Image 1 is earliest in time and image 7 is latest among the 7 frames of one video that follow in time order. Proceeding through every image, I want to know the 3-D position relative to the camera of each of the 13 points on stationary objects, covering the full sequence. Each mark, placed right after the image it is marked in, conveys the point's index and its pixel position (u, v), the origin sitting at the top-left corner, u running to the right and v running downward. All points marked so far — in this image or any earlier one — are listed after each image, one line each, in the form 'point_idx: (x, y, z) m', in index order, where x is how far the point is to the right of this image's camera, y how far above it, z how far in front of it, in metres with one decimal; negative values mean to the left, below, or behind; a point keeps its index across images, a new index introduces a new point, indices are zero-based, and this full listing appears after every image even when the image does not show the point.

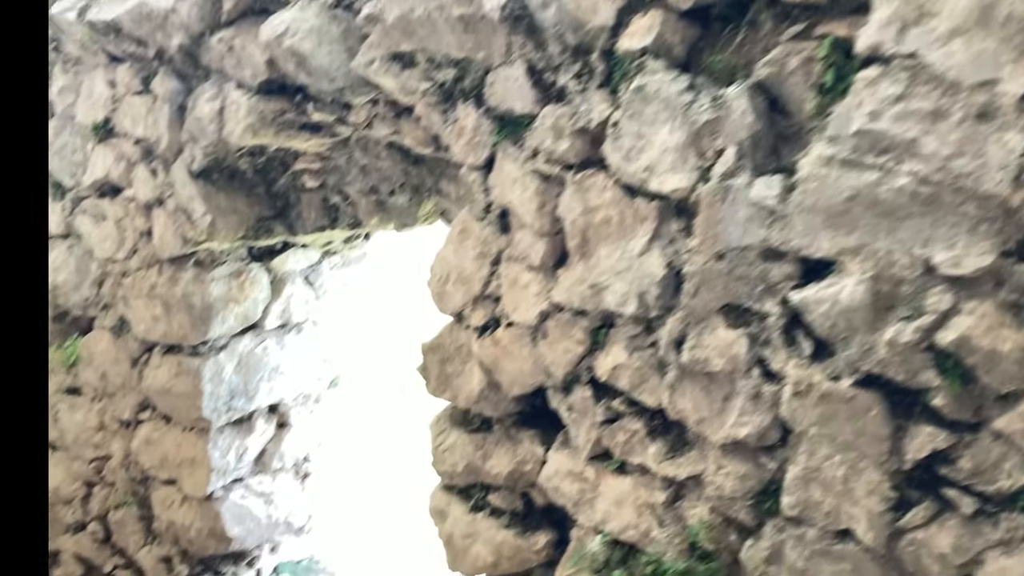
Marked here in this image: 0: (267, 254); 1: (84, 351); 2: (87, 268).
0: (-0.5, +0.1, +1.9) m
1: (-0.9, -0.1, +2.0) m
2: (-0.9, 0.0, +2.0) m
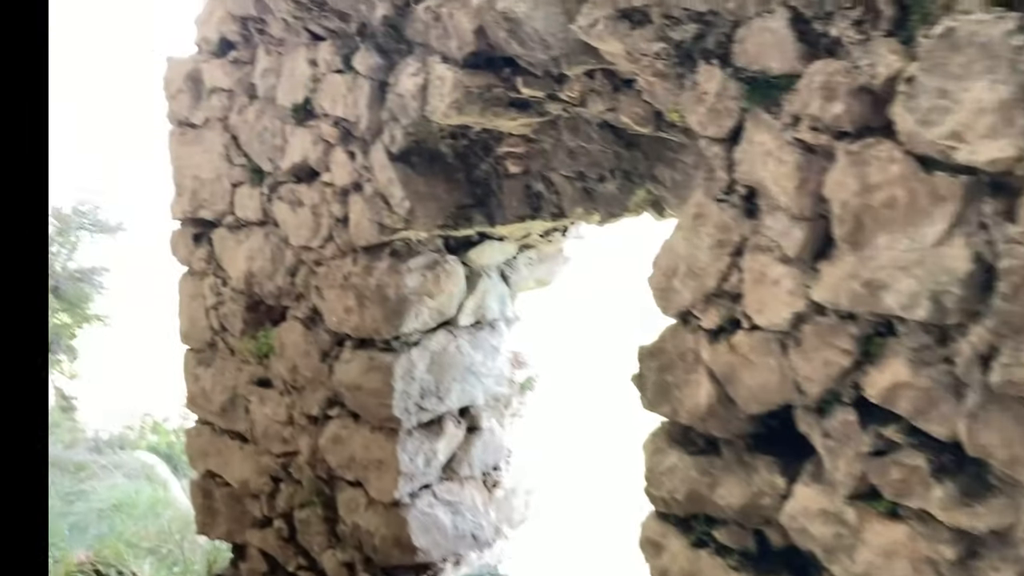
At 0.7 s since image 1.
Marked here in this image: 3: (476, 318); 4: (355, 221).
0: (-0.1, +0.1, +1.8) m
1: (-0.5, -0.1, +1.9) m
2: (-0.4, +0.1, +1.9) m
3: (-0.1, -0.1, +1.9) m
4: (-0.3, +0.1, +1.7) m
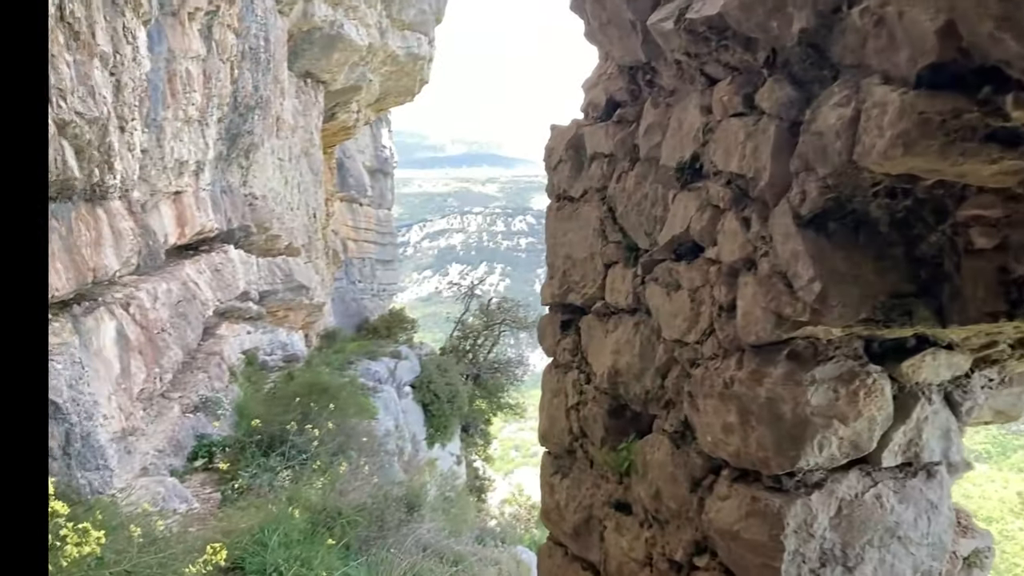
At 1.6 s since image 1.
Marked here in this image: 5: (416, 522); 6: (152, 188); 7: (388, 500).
0: (+0.5, -0.1, +1.3) m
1: (+0.2, -0.3, +1.6) m
2: (+0.2, -0.1, +1.5) m
3: (+0.5, -0.2, +1.3) m
4: (+0.3, 0.0, +1.3) m
5: (-0.5, -1.2, +4.9) m
6: (-3.2, +0.9, +9.1) m
7: (-0.6, -1.1, +4.9) m
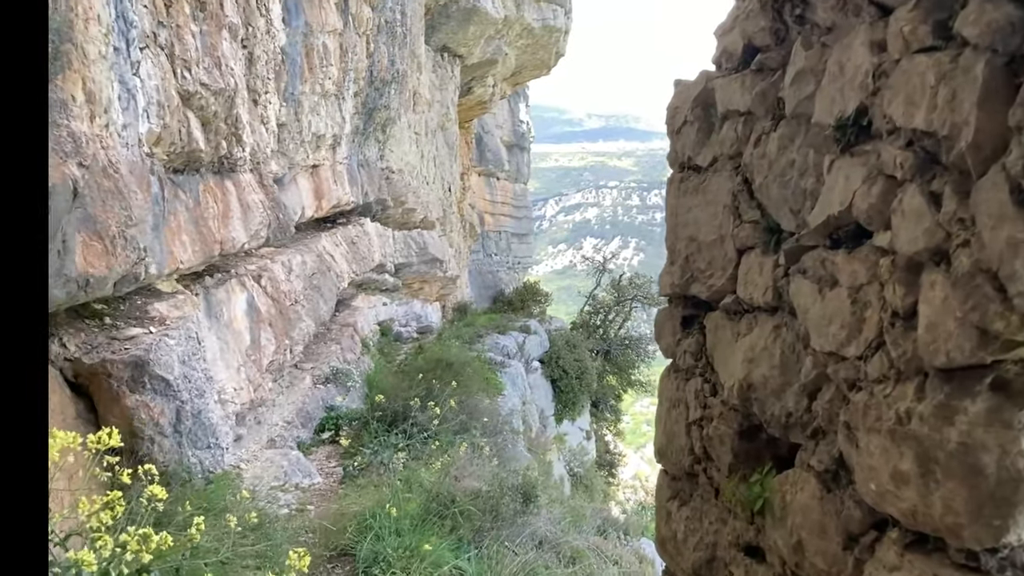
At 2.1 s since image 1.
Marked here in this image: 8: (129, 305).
0: (+0.6, -0.1, +0.9) m
1: (+0.3, -0.3, +1.2) m
2: (+0.3, -0.1, +1.2) m
3: (+0.6, -0.2, +1.0) m
4: (+0.4, 0.0, +0.9) m
5: (+0.1, -1.1, +4.7) m
6: (-2.0, +1.2, +9.2) m
7: (0.0, -1.0, +4.7) m
8: (-1.6, -0.1, +4.2) m
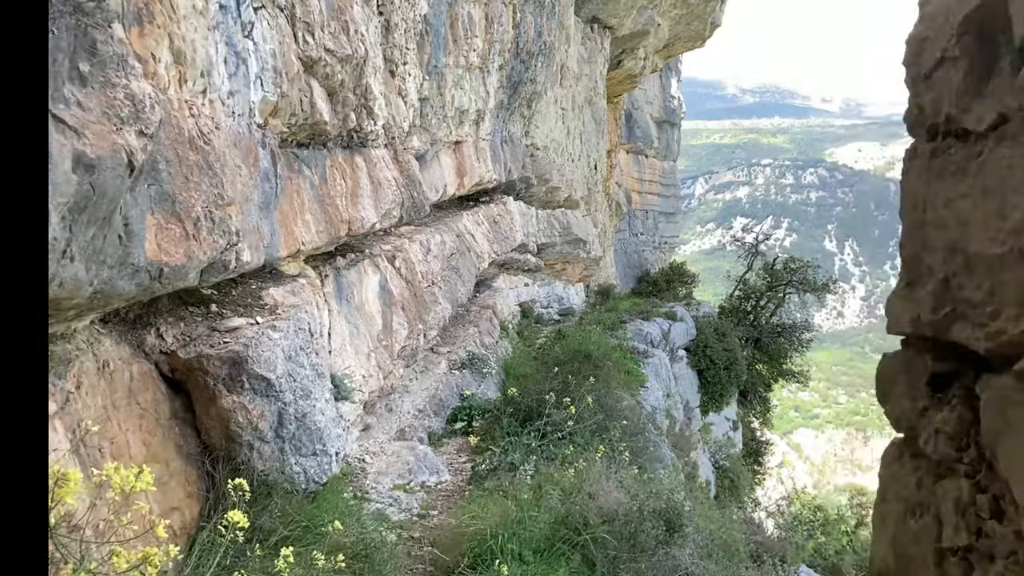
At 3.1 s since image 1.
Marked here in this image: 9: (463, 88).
0: (+0.6, -0.2, +0.3) m
1: (+0.4, -0.3, +0.6) m
2: (+0.4, -0.1, +0.6) m
3: (+0.7, -0.3, +0.3) m
4: (+0.5, -0.1, +0.3) m
5: (+0.7, -1.0, +4.1) m
6: (-0.7, +1.3, +8.8) m
7: (+0.6, -0.9, +4.1) m
8: (-1.0, 0.0, +3.9) m
9: (-0.5, +1.9, +9.5) m
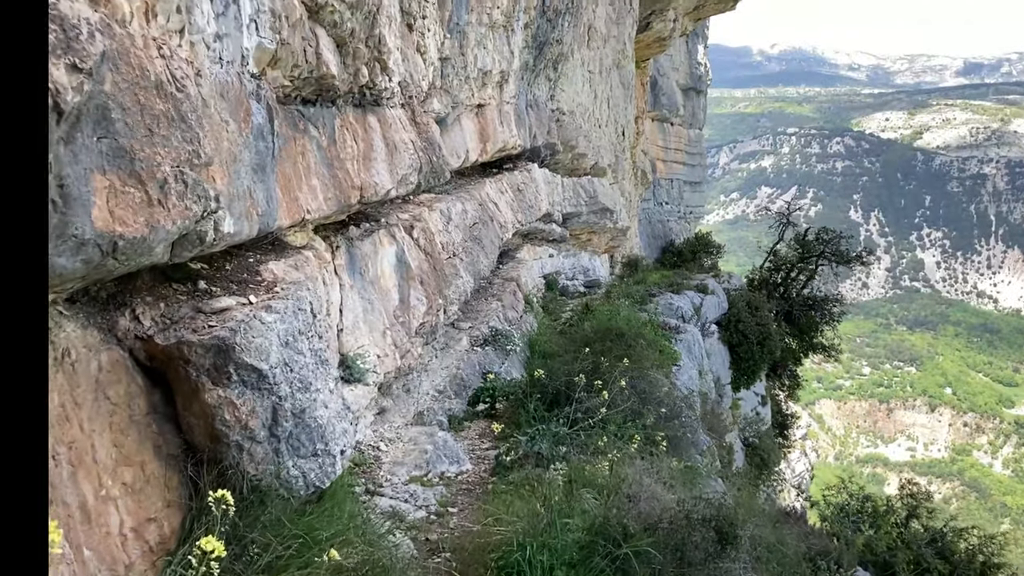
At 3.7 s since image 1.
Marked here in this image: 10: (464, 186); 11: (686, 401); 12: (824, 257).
0: (+0.7, -0.2, -0.2) m
1: (+0.5, -0.3, +0.2) m
2: (+0.5, -0.2, +0.1) m
3: (+0.7, -0.3, -0.2) m
4: (+0.5, -0.1, -0.2) m
5: (+0.8, -1.0, +3.6) m
6: (-0.5, +1.6, +8.3) m
7: (+0.7, -0.8, +3.7) m
8: (-0.9, +0.1, +3.4) m
9: (-0.2, +2.2, +9.0) m
10: (-0.4, +0.9, +8.6) m
11: (+1.2, -0.8, +6.9) m
12: (+5.7, +0.6, +18.0) m
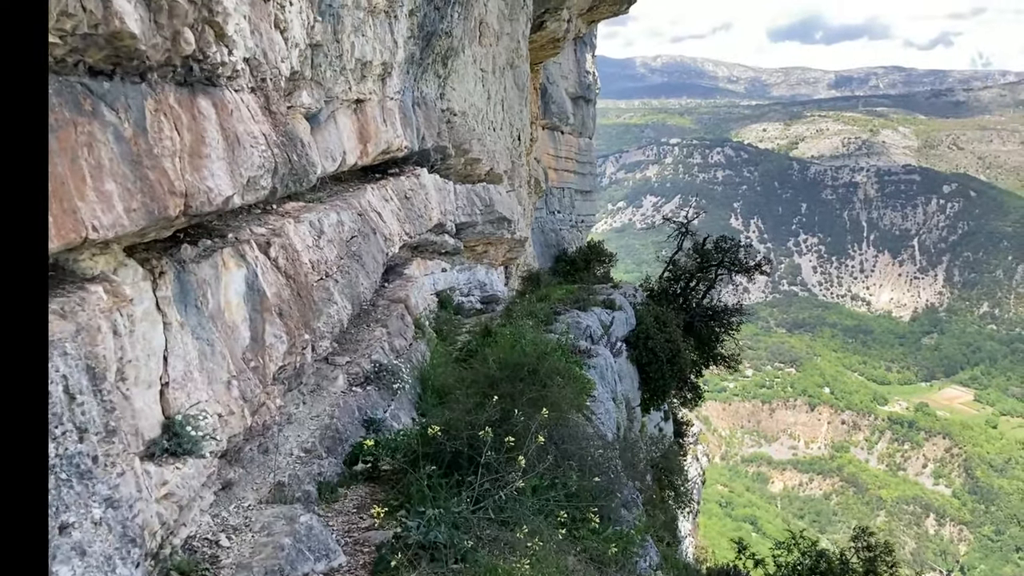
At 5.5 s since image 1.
0: (+0.8, -0.3, -1.3) m
1: (+0.5, -0.4, -1.0) m
2: (+0.6, -0.2, -1.0) m
3: (+0.8, -0.4, -1.3) m
4: (+0.6, -0.2, -1.3) m
5: (+0.5, -1.1, +2.5) m
6: (-1.3, +1.4, +7.0) m
7: (+0.4, -1.0, +2.6) m
8: (-1.2, -0.1, +2.1) m
9: (-1.2, +2.0, +7.8) m
10: (-1.3, +0.7, +7.4) m
11: (+0.6, -0.9, +5.9) m
12: (+3.8, +0.4, +17.4) m
